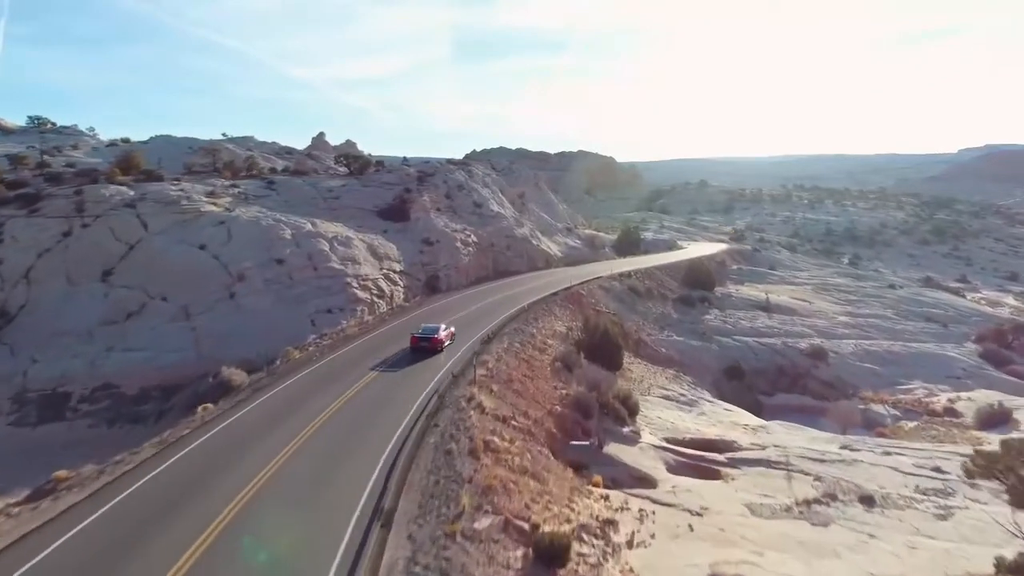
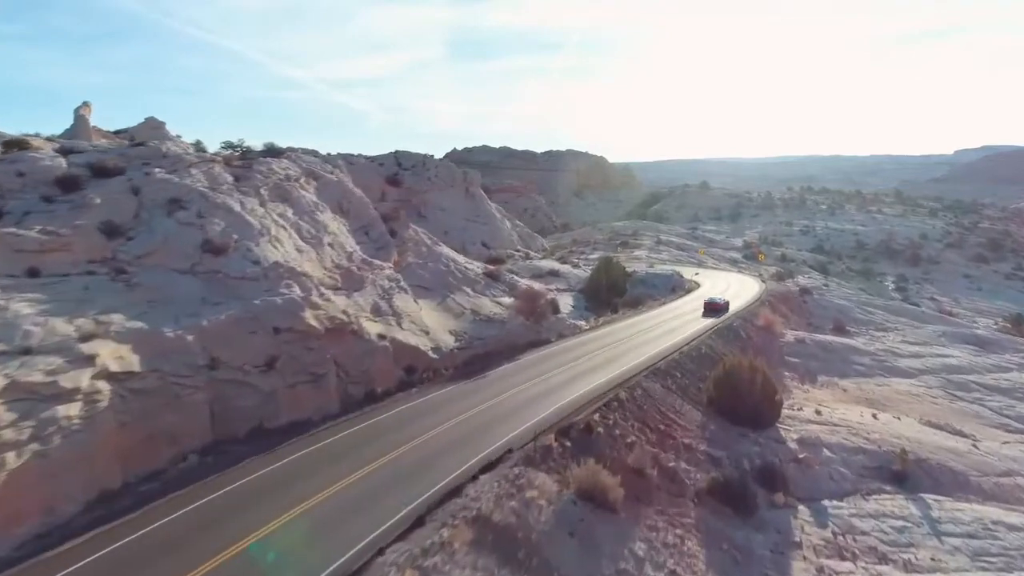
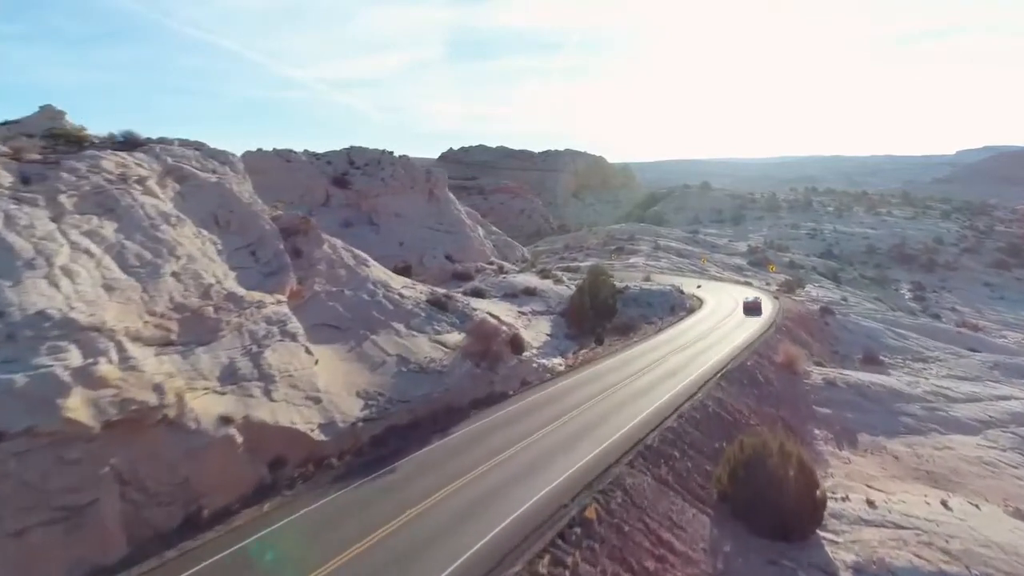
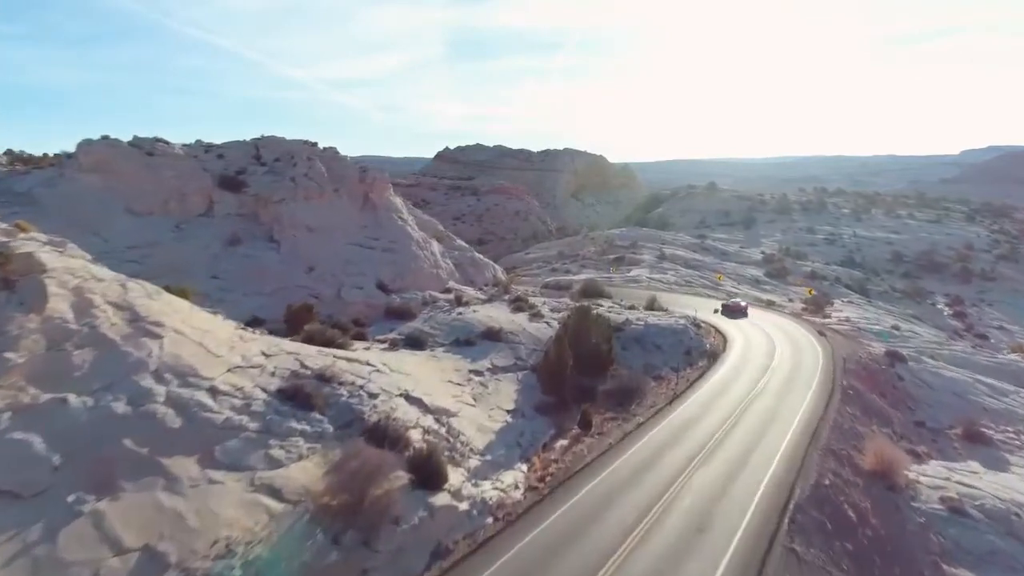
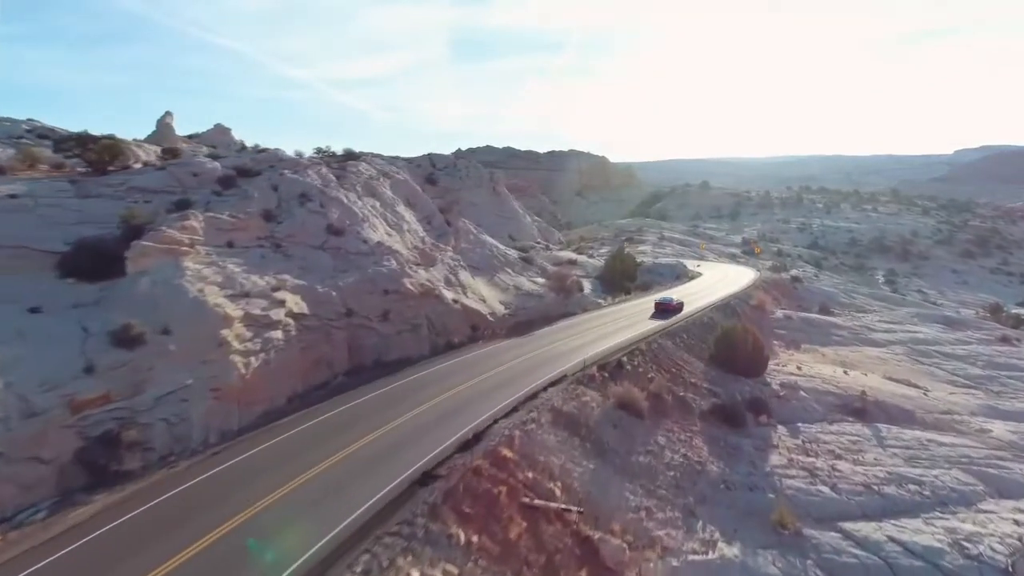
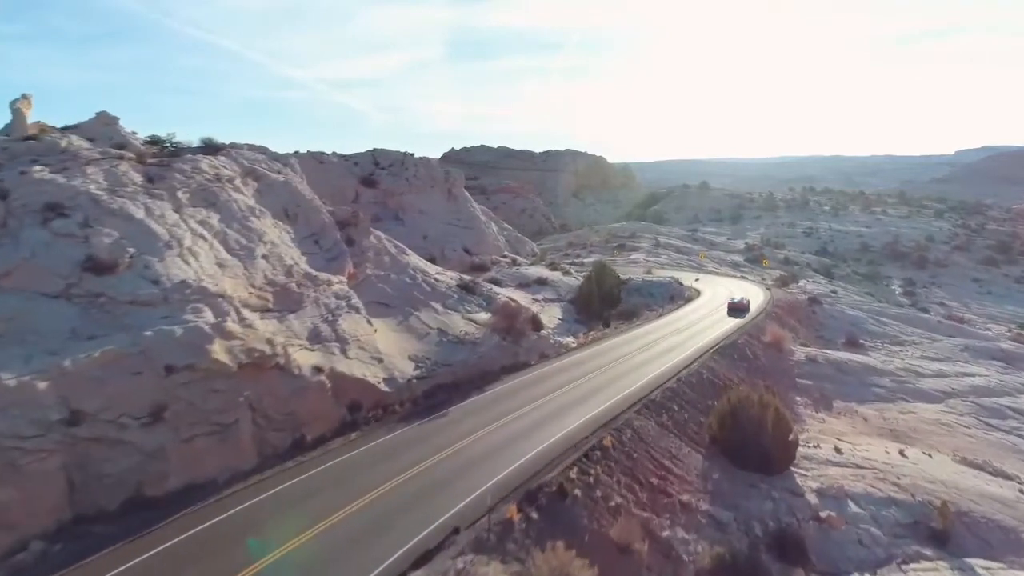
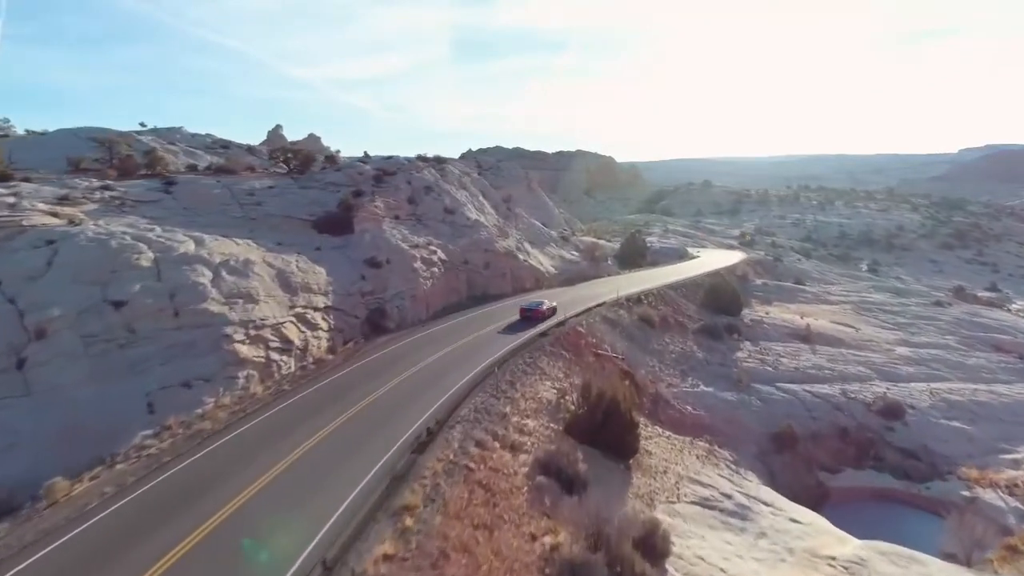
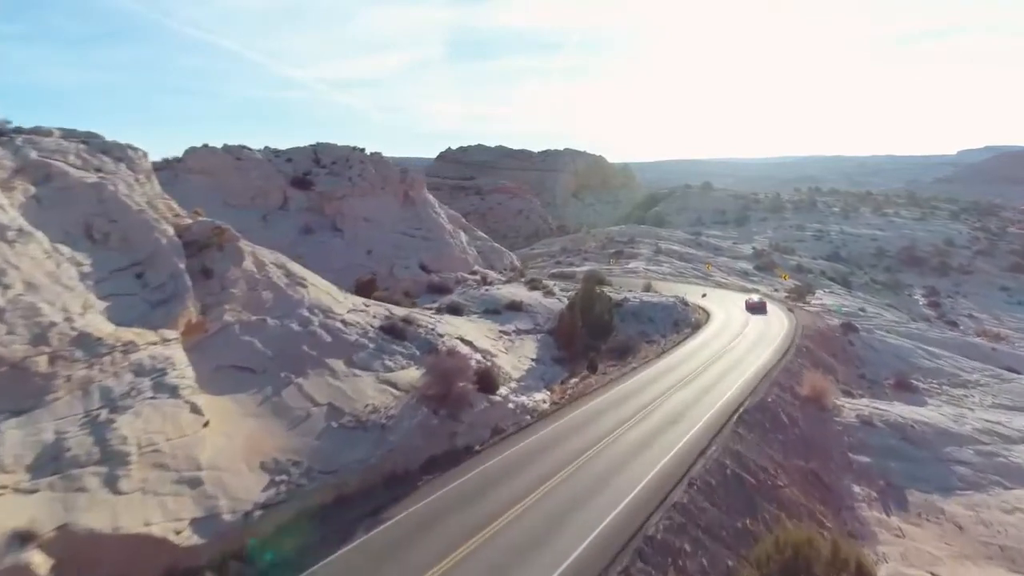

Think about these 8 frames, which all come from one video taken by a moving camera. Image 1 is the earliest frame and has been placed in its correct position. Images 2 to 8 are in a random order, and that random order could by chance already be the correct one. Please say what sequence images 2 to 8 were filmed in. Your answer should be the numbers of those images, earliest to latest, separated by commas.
7, 5, 2, 6, 3, 8, 4
